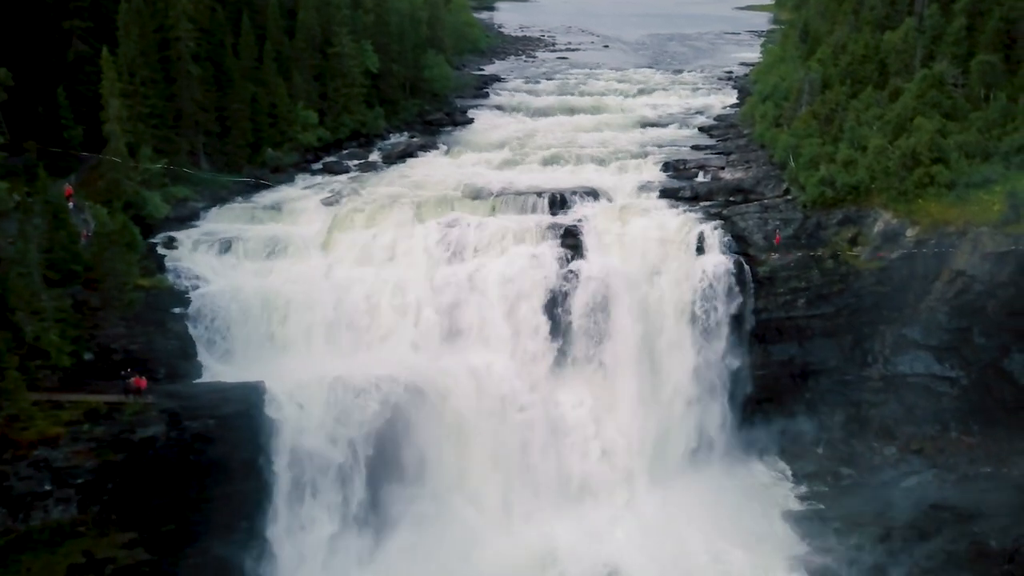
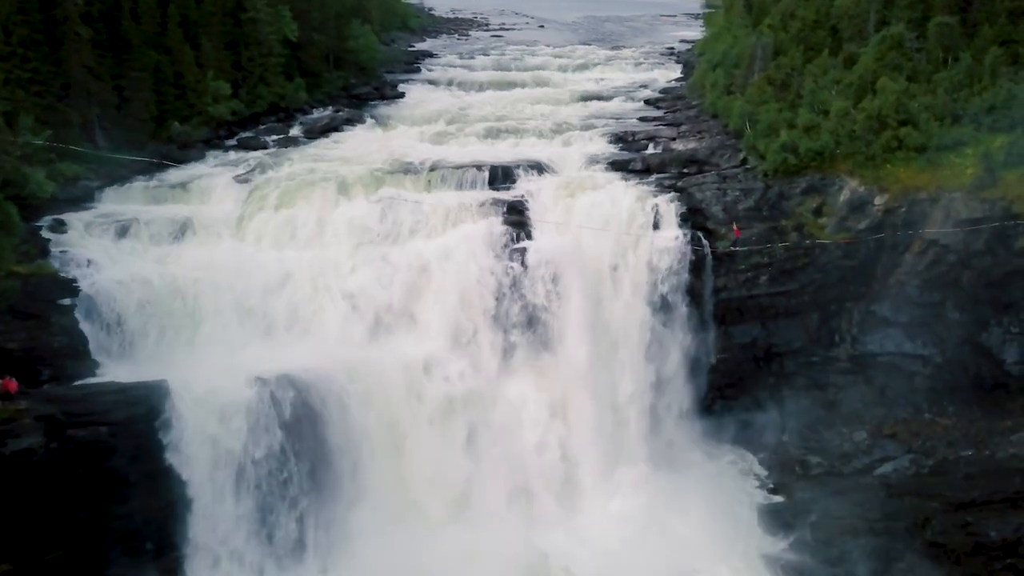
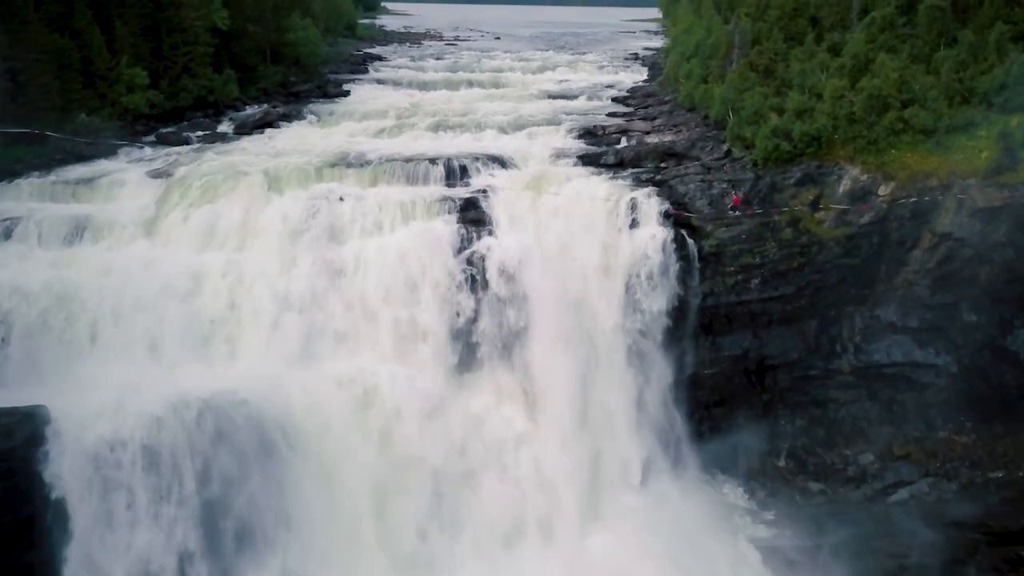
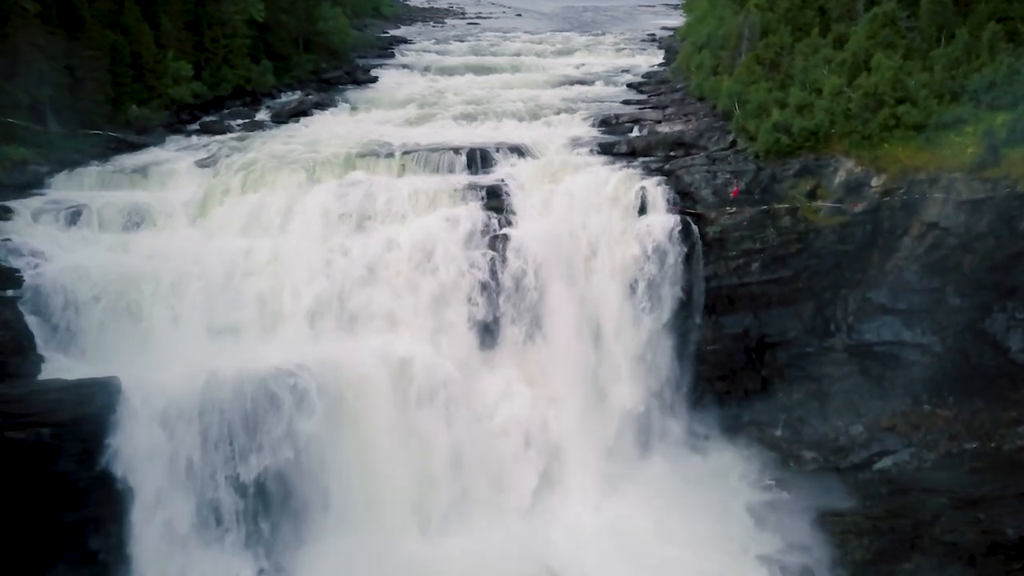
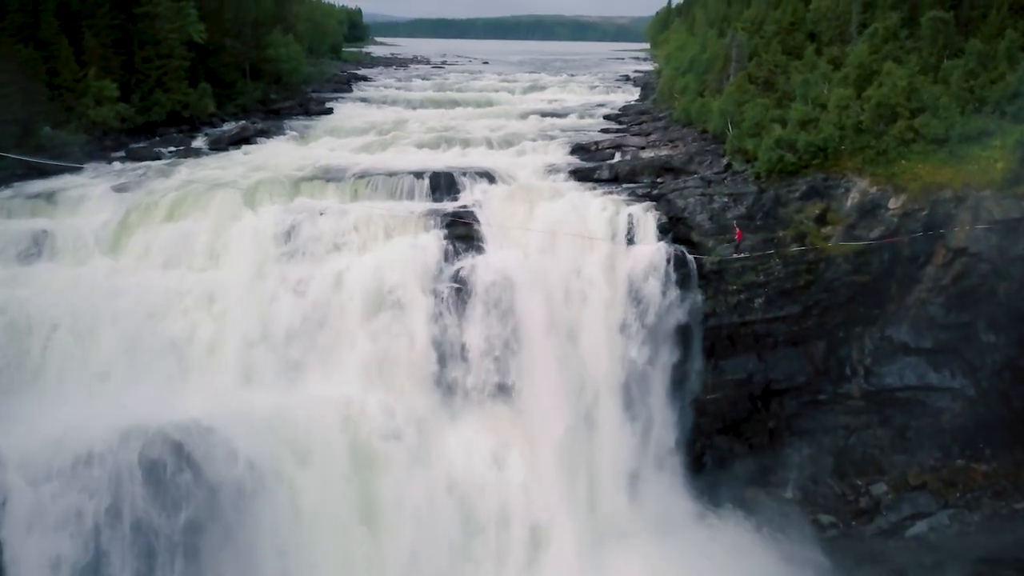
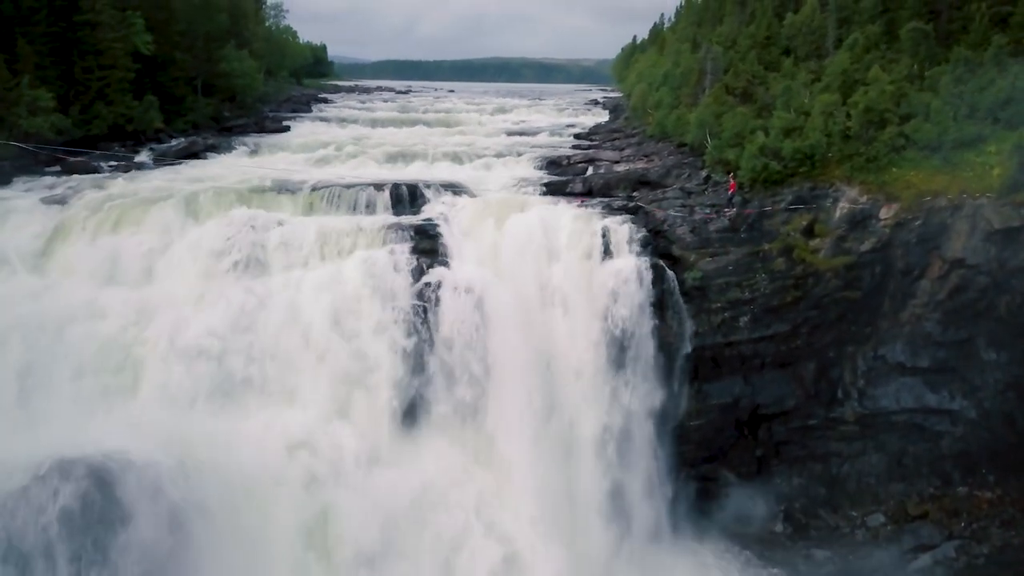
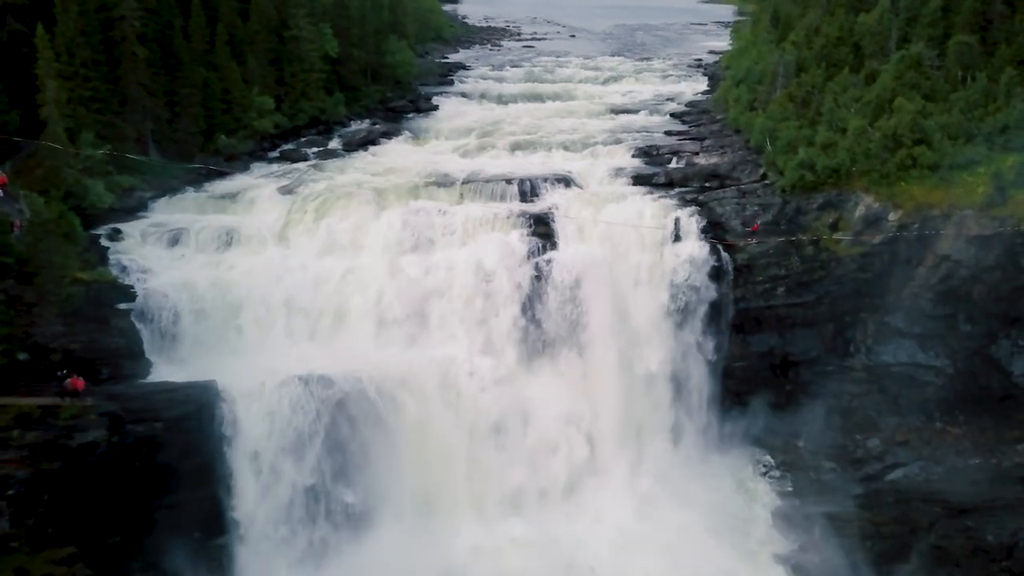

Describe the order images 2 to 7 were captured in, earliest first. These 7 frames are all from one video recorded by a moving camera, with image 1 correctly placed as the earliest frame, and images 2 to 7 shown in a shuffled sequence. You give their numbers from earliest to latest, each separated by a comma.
7, 2, 4, 3, 5, 6
